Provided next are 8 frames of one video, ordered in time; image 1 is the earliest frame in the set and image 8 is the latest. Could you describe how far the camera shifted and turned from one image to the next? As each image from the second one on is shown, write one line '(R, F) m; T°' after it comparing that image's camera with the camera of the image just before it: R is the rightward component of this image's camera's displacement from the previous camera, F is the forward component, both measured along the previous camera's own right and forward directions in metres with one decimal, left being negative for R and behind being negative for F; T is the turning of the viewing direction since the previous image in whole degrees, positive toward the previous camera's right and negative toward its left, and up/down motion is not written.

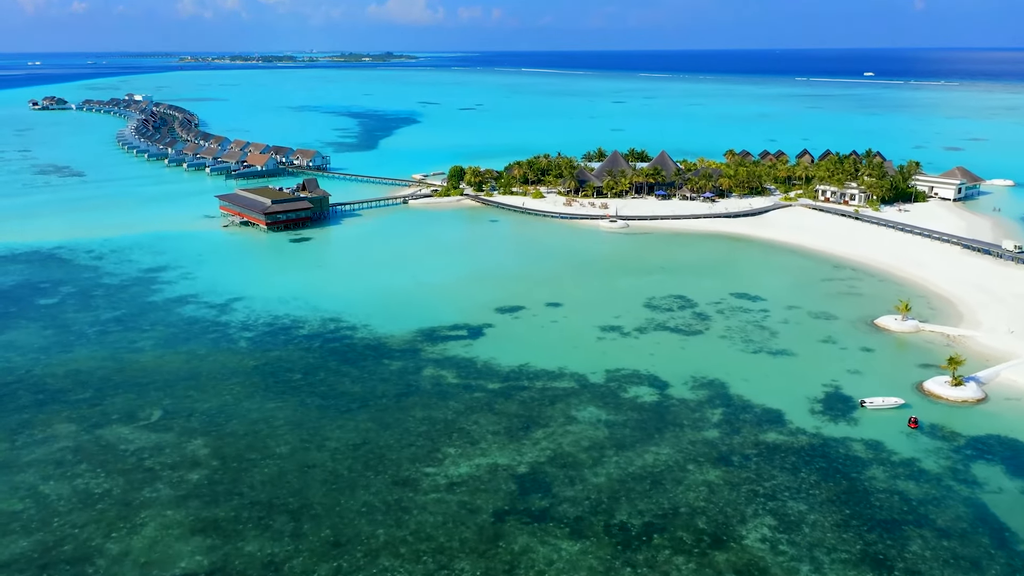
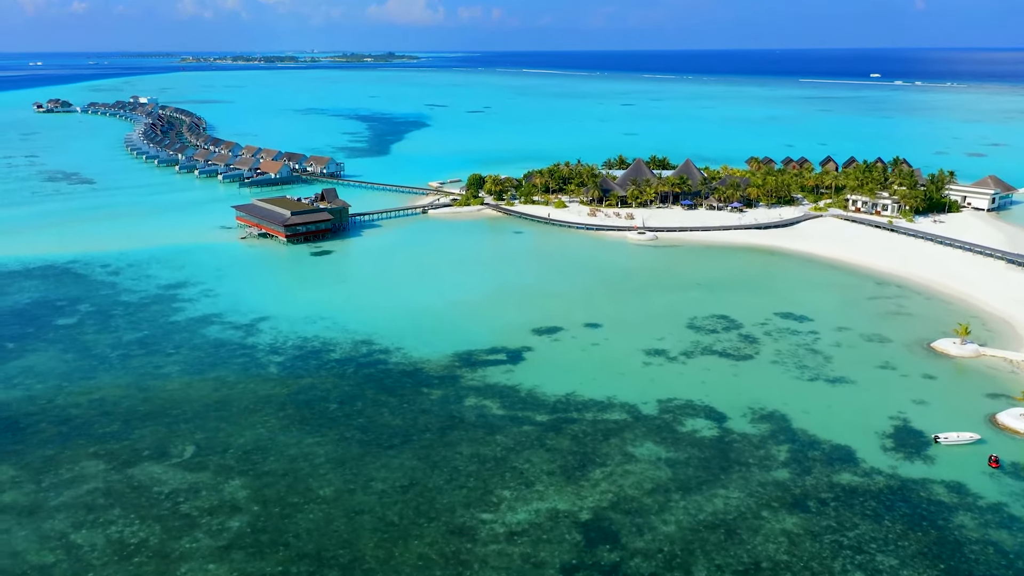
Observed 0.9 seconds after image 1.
(-1.3, +1.0) m; 0°
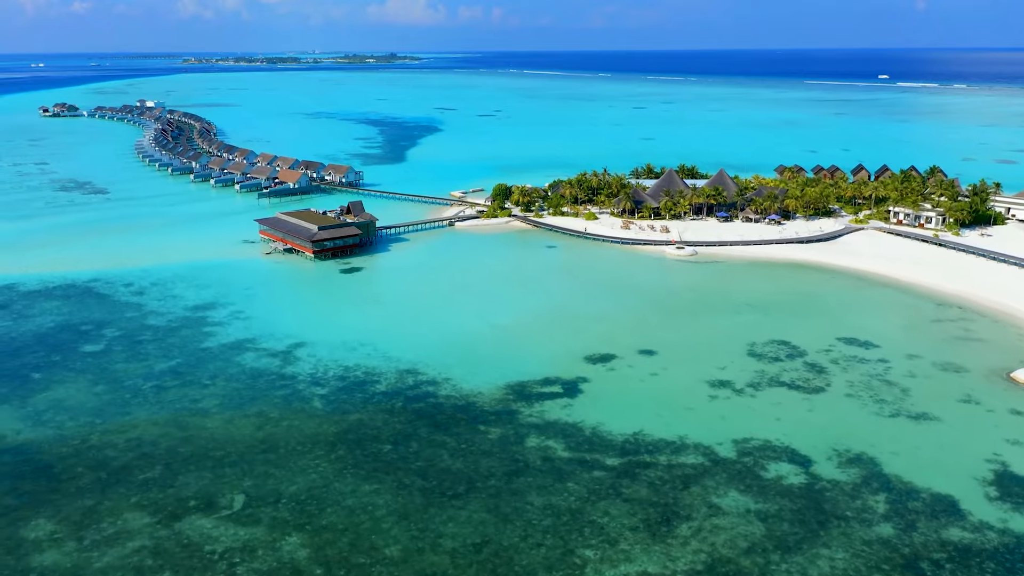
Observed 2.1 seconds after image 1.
(-1.7, +1.2) m; 0°
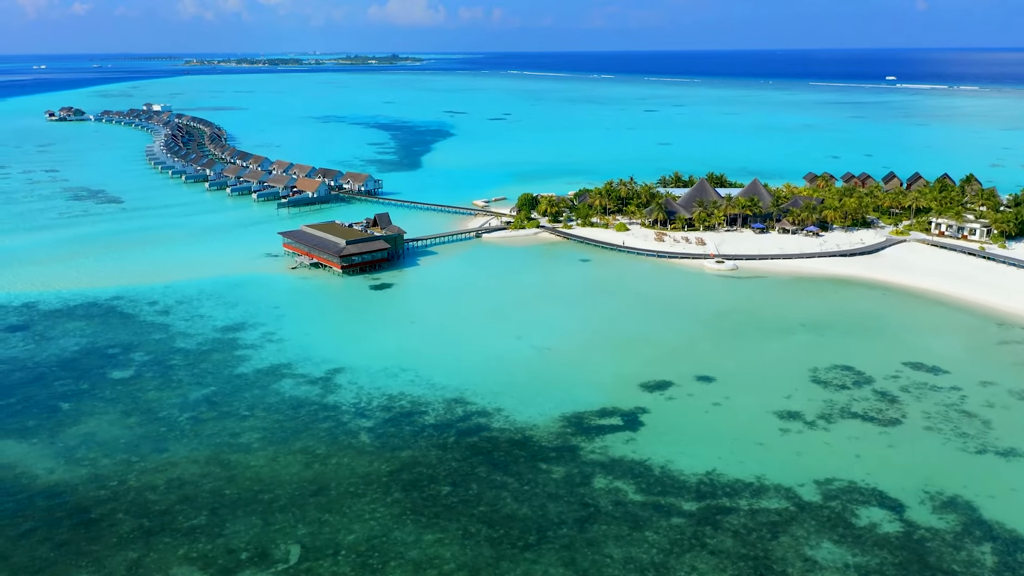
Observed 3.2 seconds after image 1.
(-1.6, +1.1) m; 0°
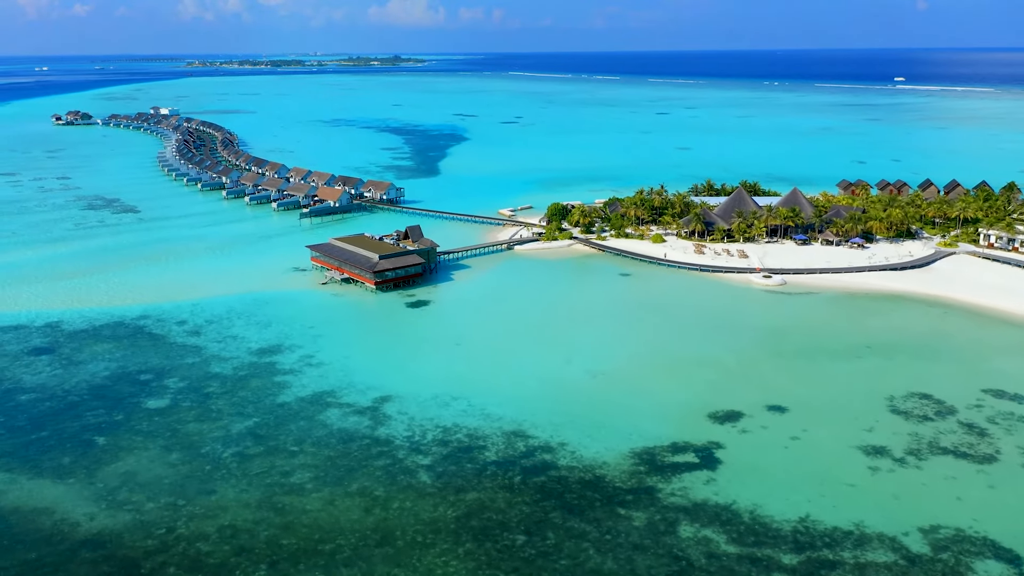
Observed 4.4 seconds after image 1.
(-1.8, +1.3) m; 0°
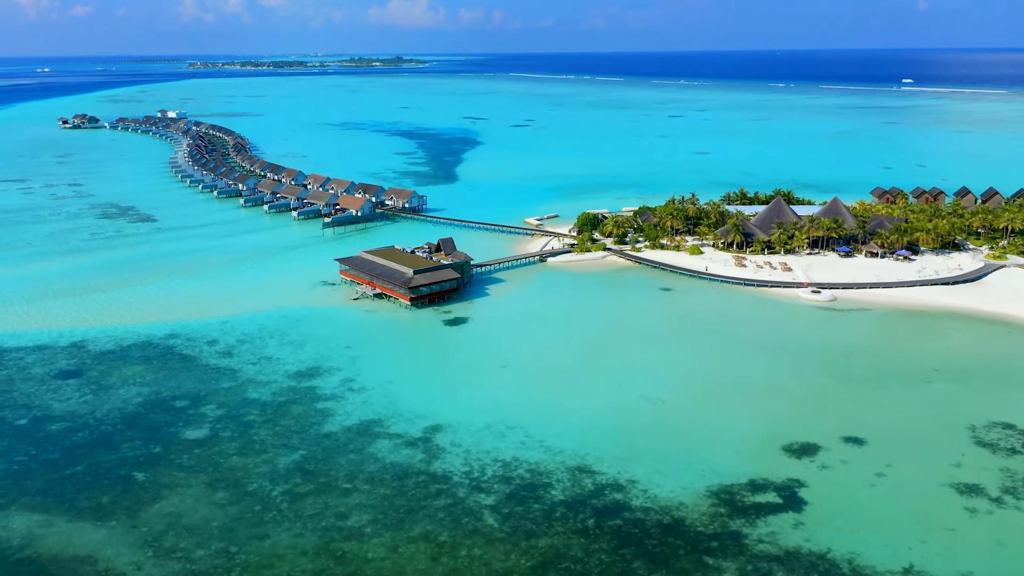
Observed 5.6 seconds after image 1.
(-1.8, +1.2) m; 0°
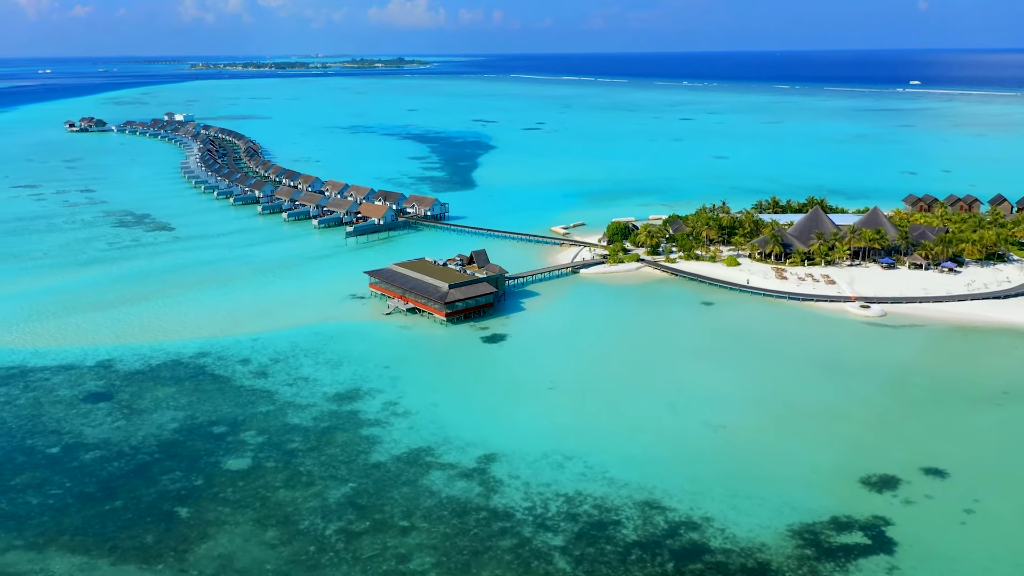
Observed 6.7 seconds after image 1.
(-1.7, +1.0) m; 0°
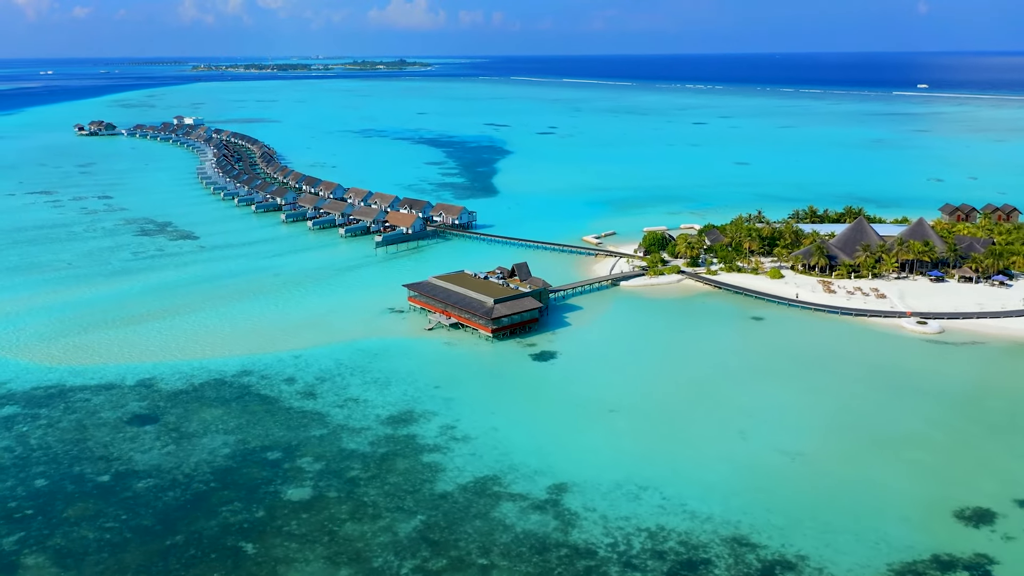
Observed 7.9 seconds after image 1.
(-2.0, +0.8) m; 0°
